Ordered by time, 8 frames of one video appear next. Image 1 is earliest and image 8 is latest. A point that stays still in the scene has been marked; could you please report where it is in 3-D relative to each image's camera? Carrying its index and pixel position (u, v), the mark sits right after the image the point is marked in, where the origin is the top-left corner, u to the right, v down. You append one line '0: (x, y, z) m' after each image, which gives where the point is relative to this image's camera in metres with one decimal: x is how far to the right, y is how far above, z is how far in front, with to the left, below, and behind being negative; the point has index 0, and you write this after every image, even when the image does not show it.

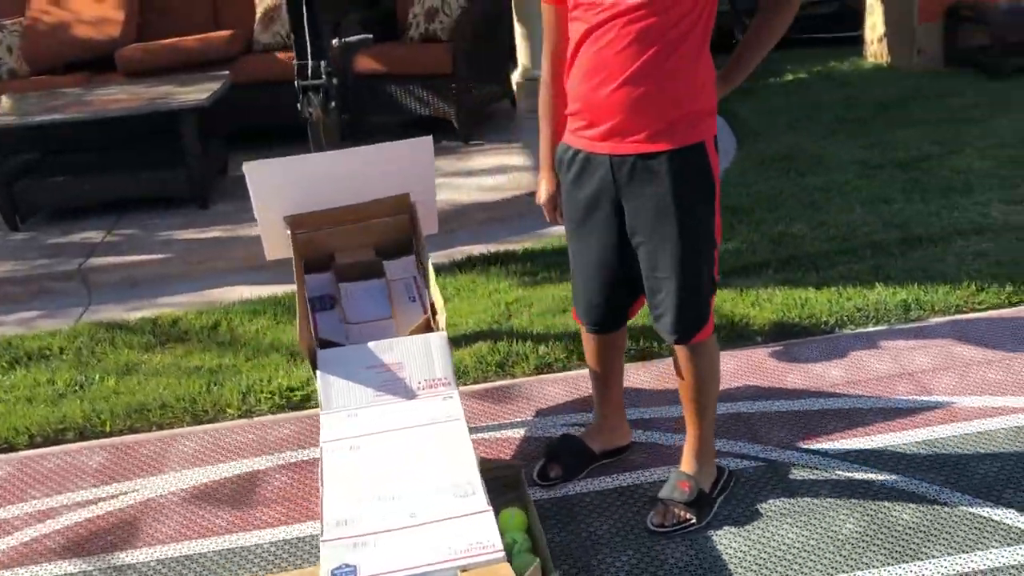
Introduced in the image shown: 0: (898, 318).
0: (+1.5, -0.1, +3.7) m
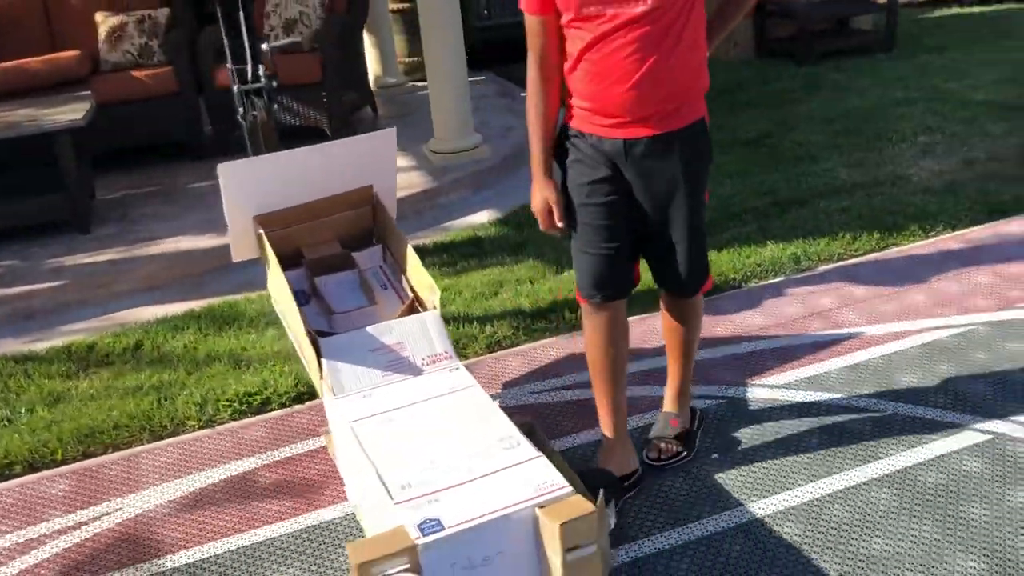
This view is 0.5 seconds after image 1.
0: (+1.2, +0.1, +4.2) m
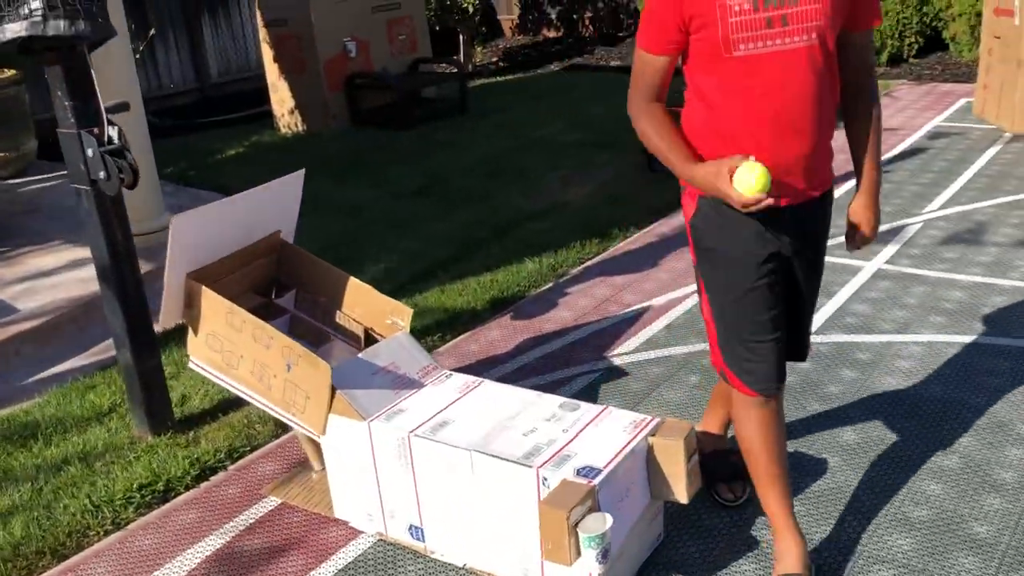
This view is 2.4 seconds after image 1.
0: (+0.2, +0.1, +4.9) m
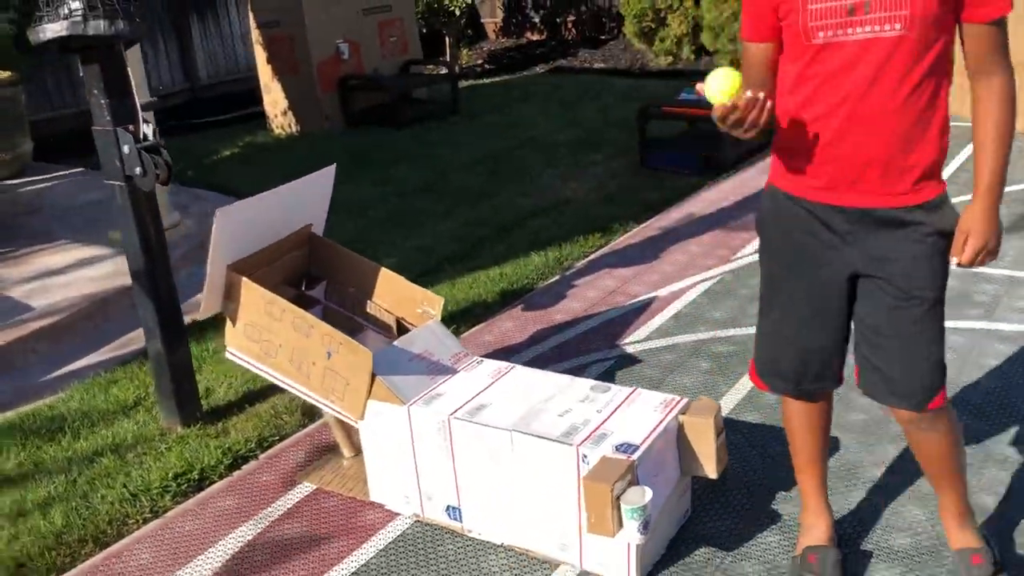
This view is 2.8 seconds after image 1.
0: (+0.3, +0.1, +5.0) m
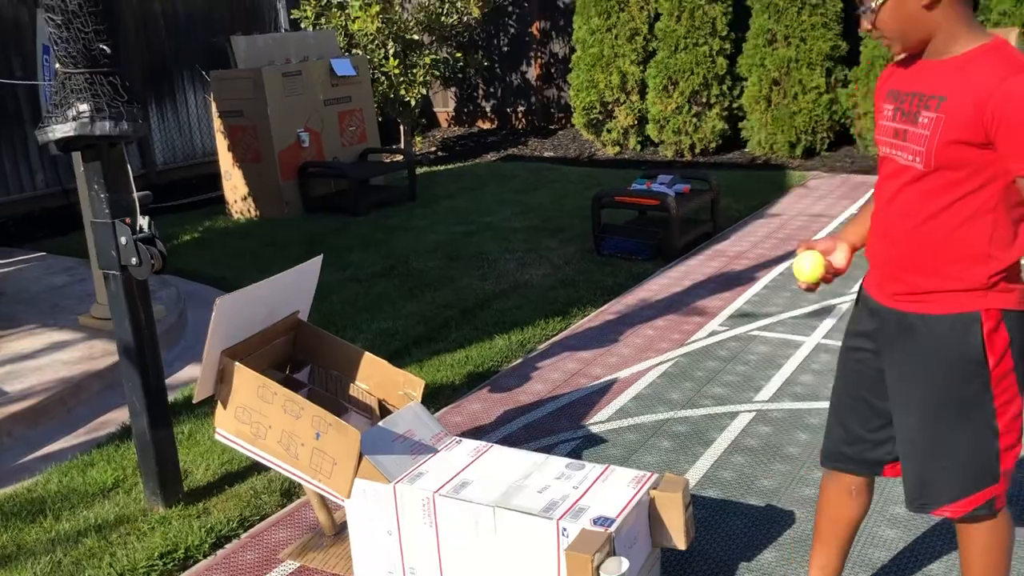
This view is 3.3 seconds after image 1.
0: (+0.1, -0.3, +5.3) m
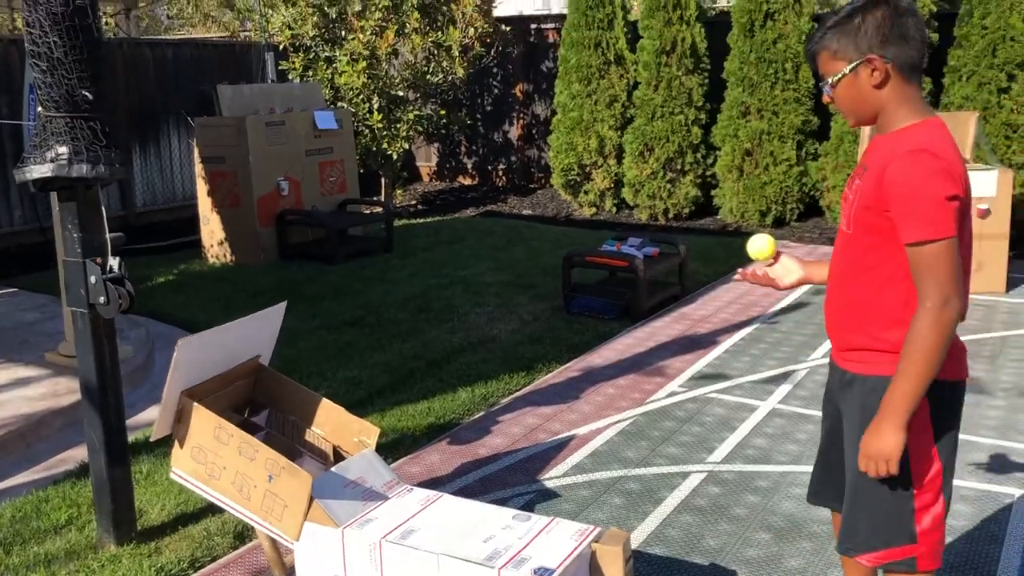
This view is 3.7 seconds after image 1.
0: (-0.2, -0.7, +5.4) m
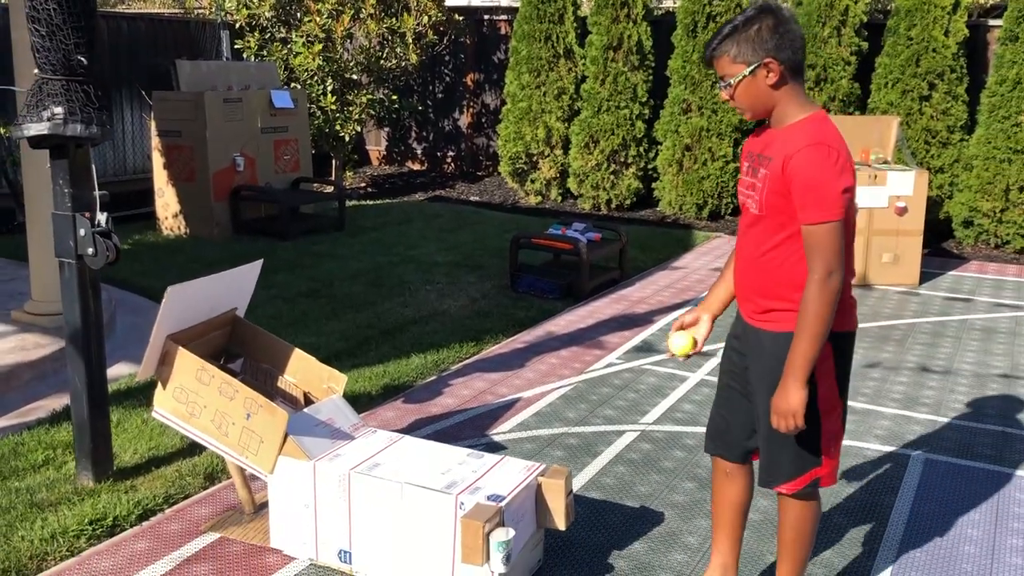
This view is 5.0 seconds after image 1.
0: (-0.5, -0.5, +5.7) m
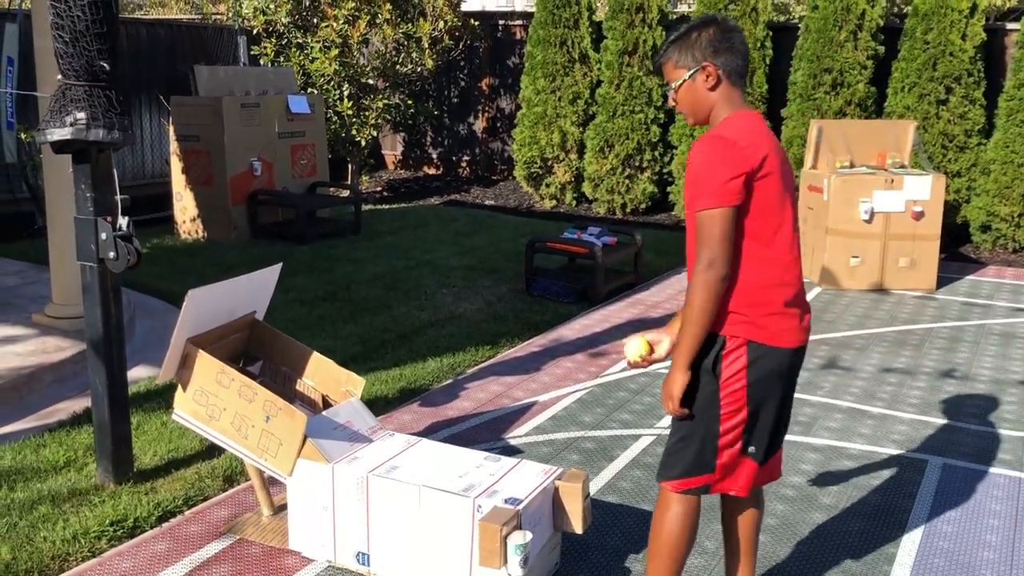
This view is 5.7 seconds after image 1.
0: (-0.4, -0.5, +5.7) m
